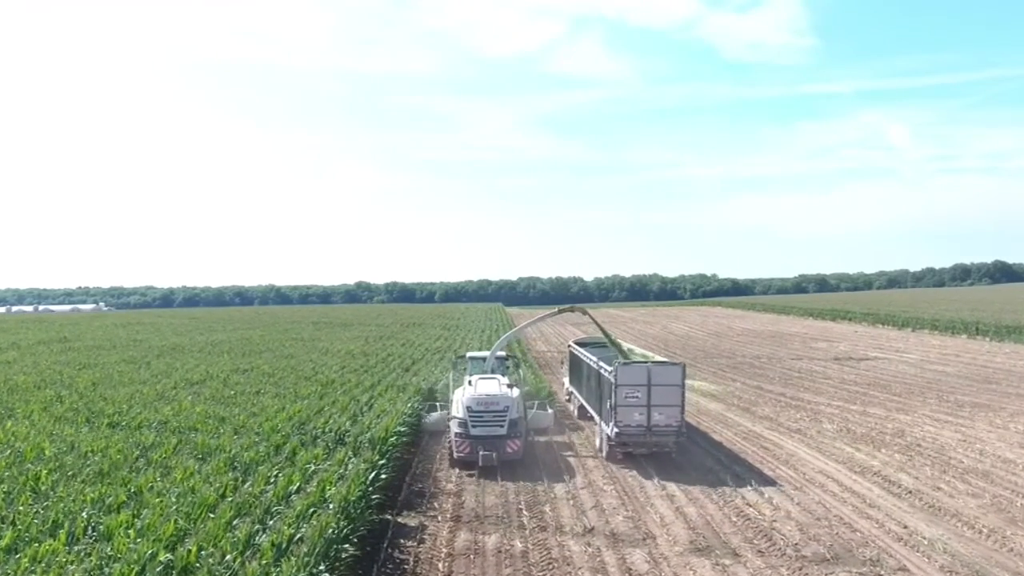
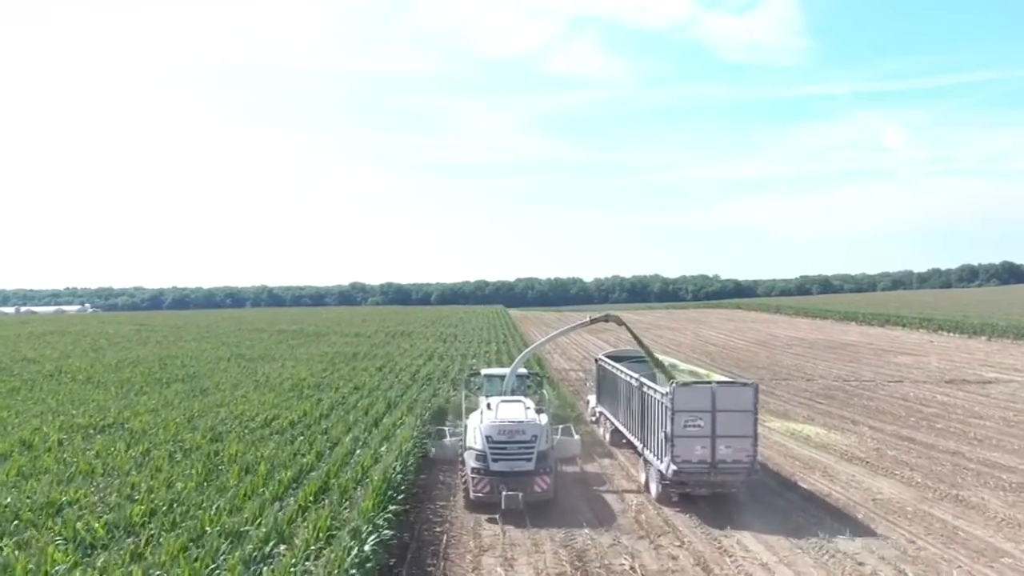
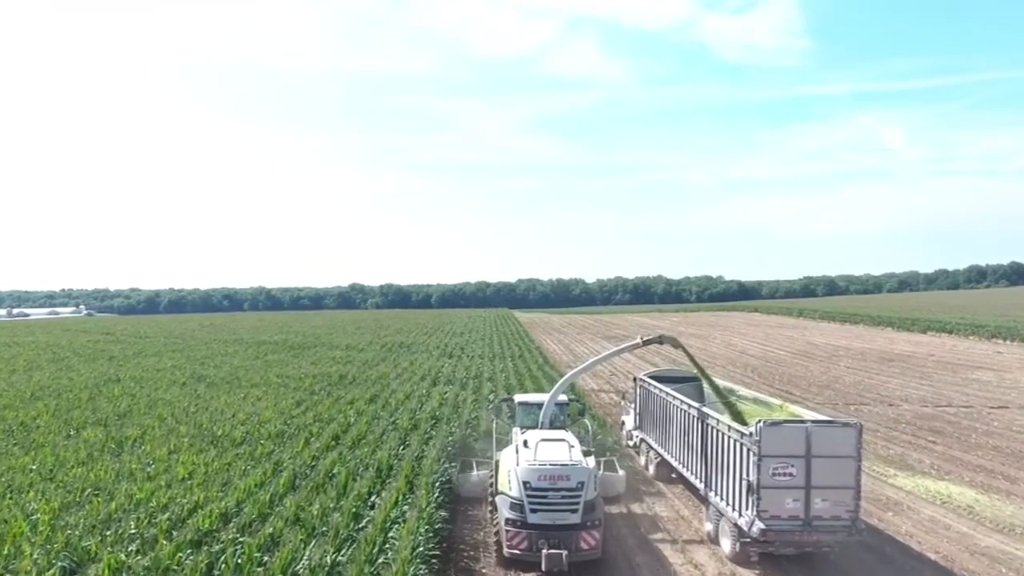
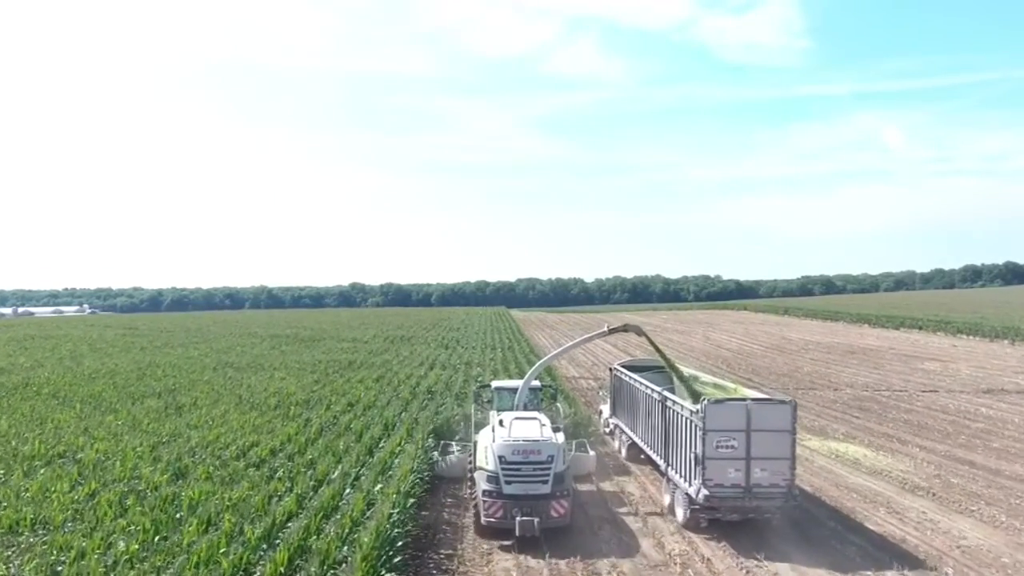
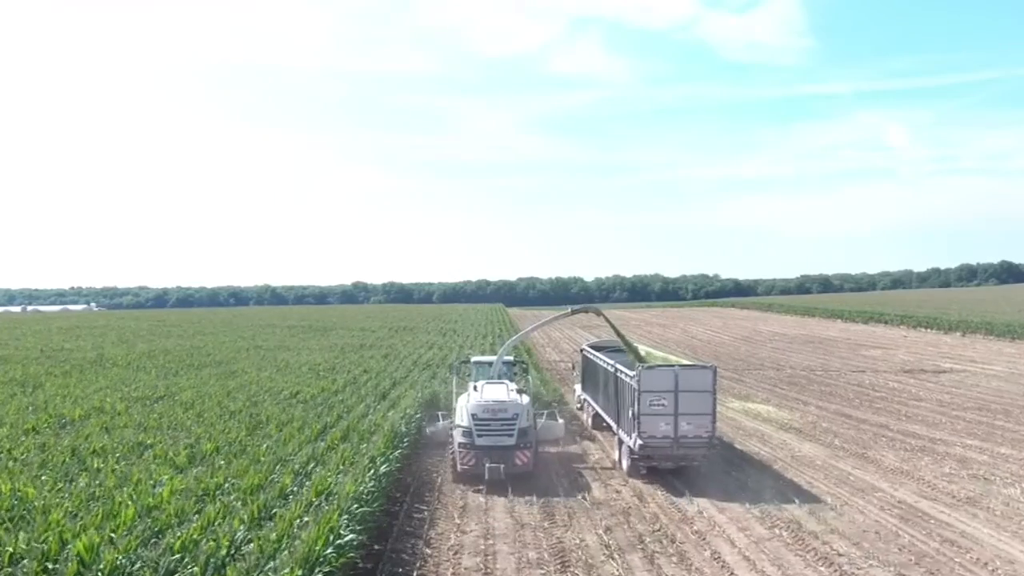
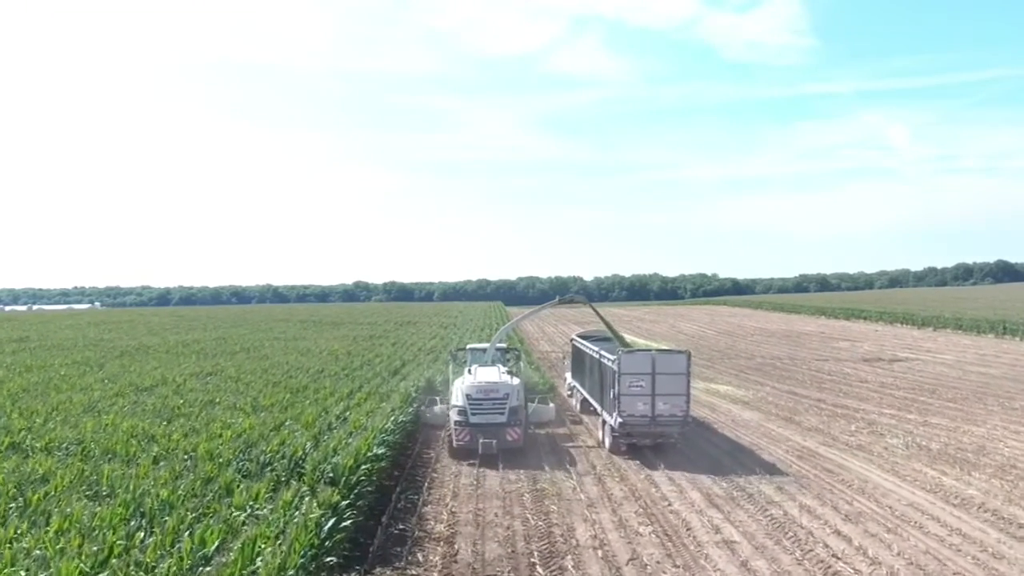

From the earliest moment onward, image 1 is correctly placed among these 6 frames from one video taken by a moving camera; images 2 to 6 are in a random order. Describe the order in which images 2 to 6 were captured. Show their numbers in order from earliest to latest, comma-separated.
6, 5, 2, 4, 3
